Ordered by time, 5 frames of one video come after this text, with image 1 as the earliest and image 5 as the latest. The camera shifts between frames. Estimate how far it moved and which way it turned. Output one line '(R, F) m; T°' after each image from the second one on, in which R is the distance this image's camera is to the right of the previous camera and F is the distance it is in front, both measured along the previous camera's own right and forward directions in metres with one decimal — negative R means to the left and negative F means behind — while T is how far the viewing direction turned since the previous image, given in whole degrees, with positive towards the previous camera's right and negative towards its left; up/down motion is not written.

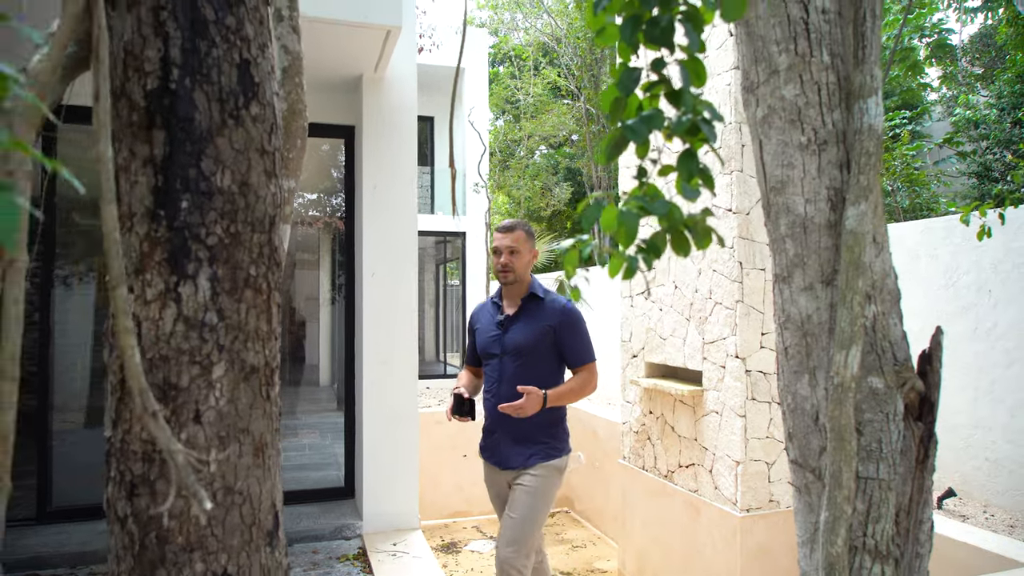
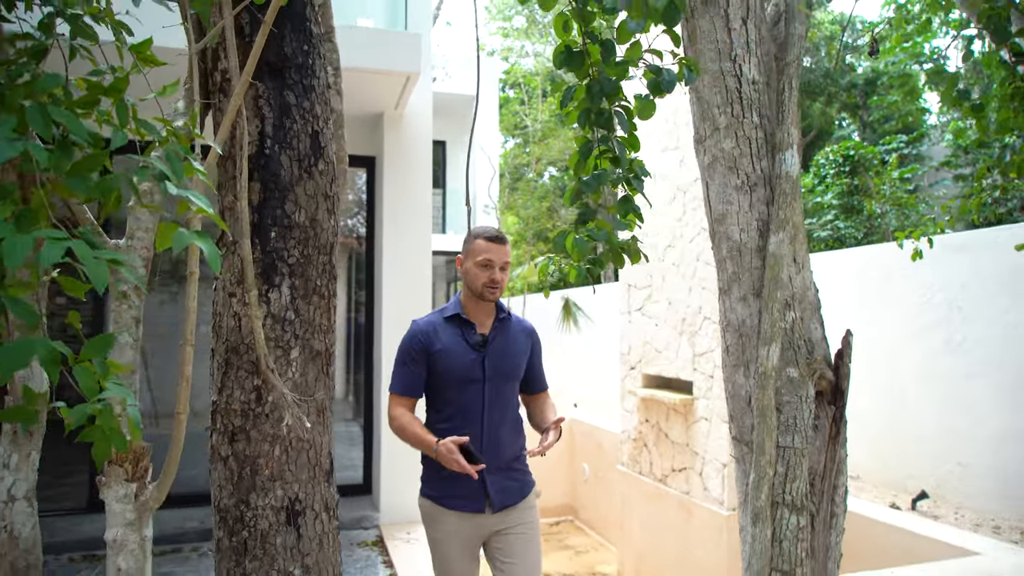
(0.0, -0.5) m; -1°
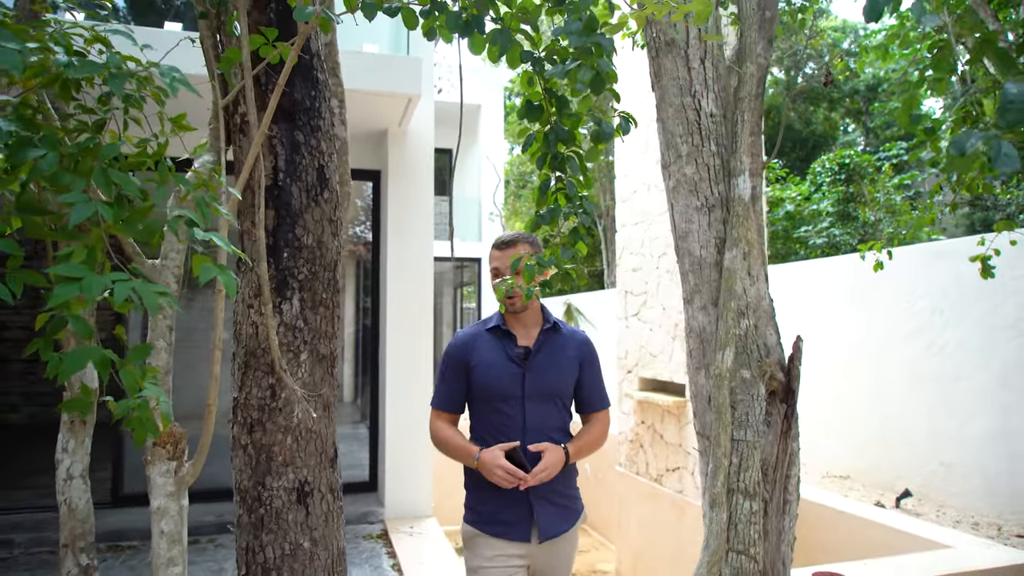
(+0.1, -0.3) m; -1°
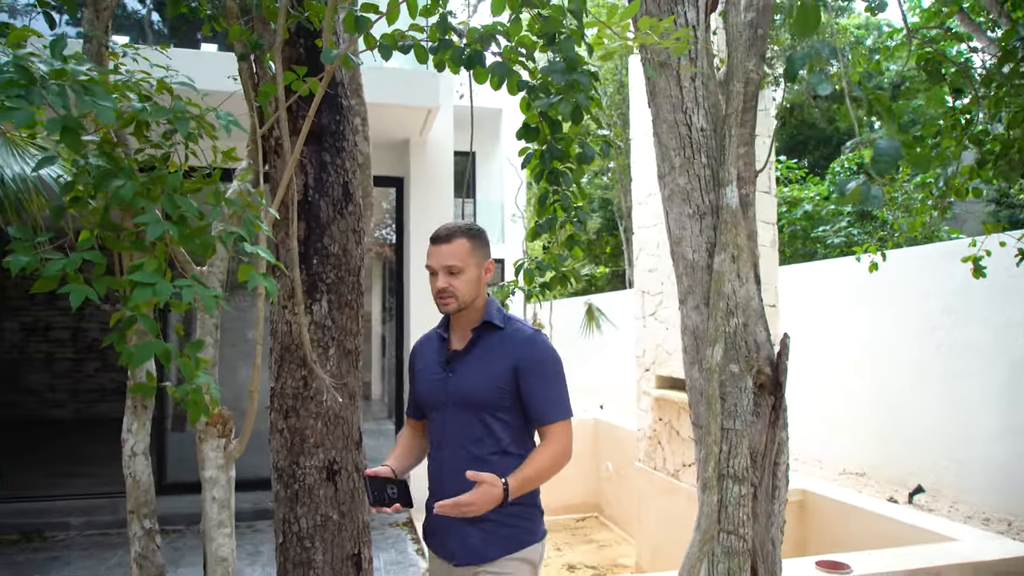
(+0.1, -0.2) m; -2°
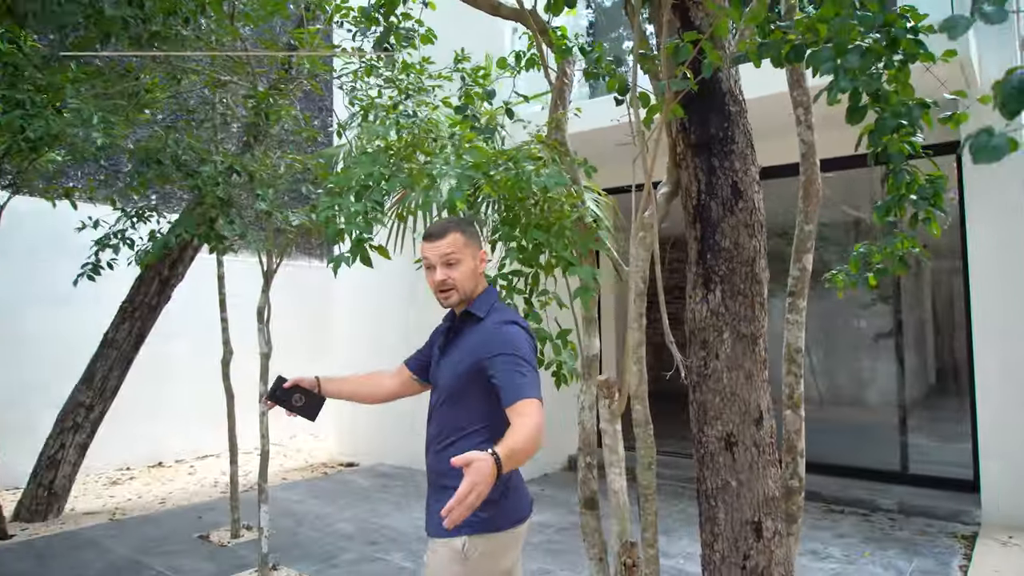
(+0.9, 0.0) m; -51°
